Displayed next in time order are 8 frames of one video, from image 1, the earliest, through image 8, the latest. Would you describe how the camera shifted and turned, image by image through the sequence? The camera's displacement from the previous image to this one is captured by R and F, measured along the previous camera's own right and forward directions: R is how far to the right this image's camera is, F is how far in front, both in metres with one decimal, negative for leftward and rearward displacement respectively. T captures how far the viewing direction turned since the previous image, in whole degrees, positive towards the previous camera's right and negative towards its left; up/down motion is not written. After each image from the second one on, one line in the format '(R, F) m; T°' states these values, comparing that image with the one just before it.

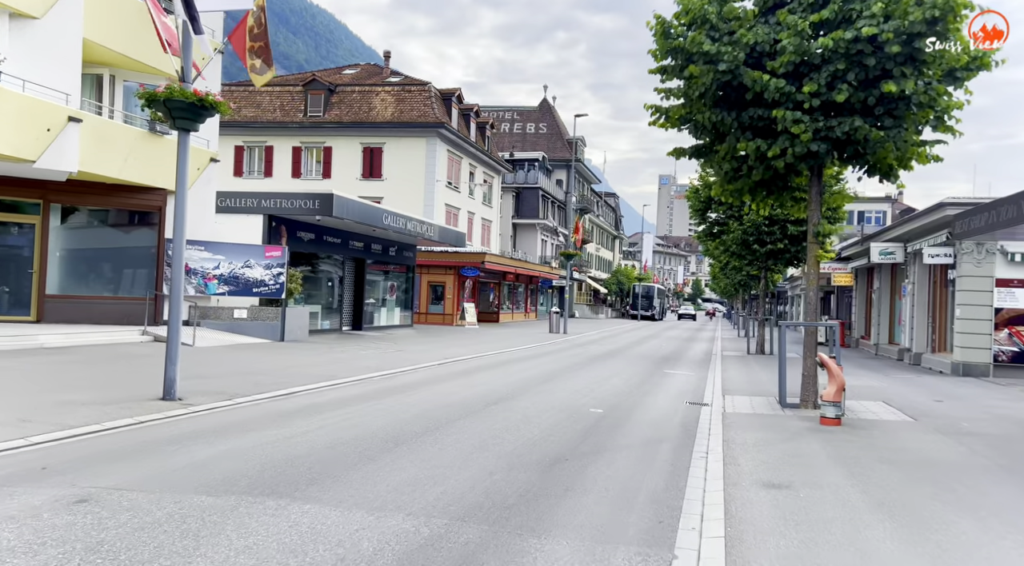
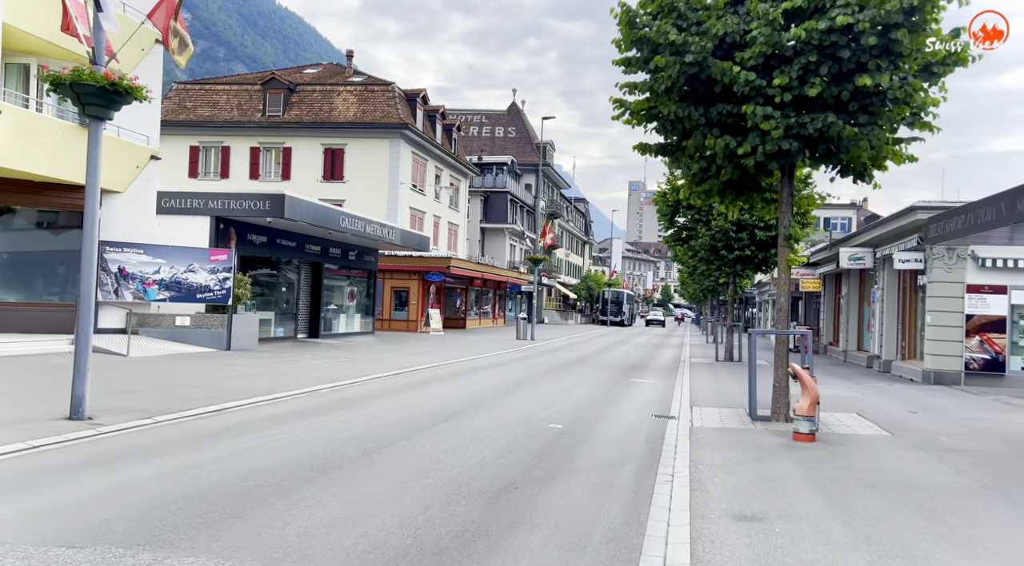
(+0.2, +0.8) m; +2°
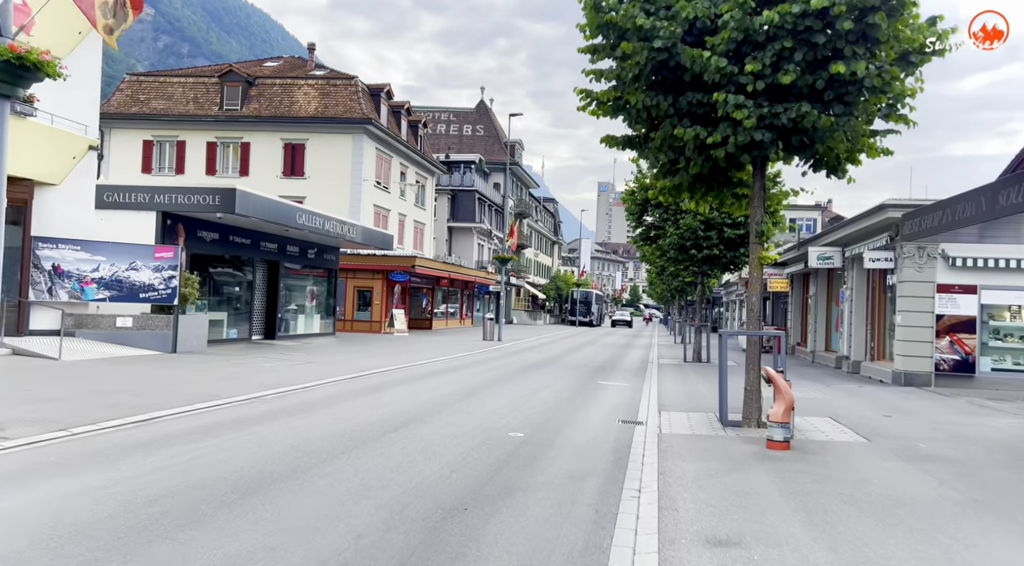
(+0.1, +0.7) m; +2°
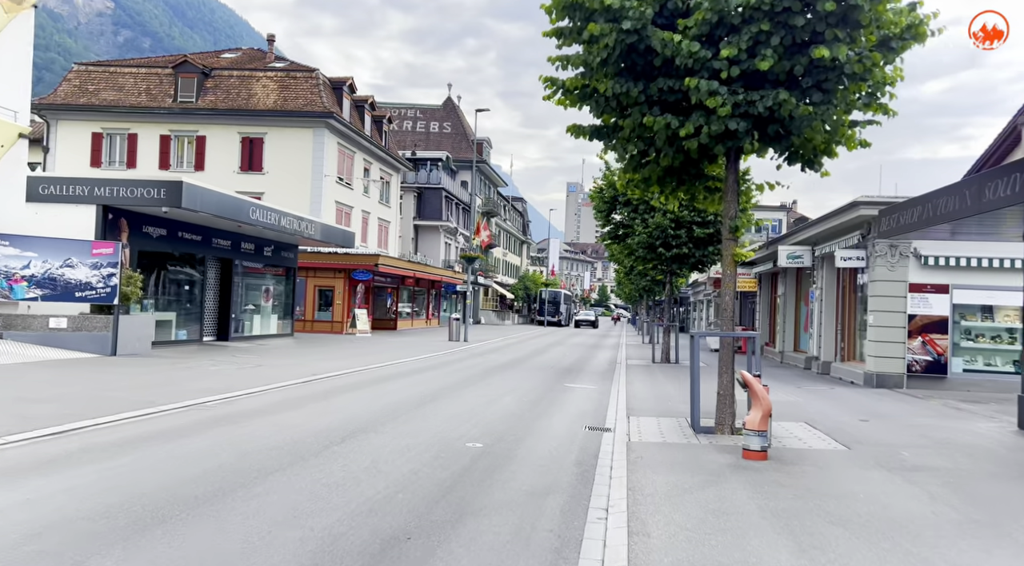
(+0.1, +0.8) m; +2°
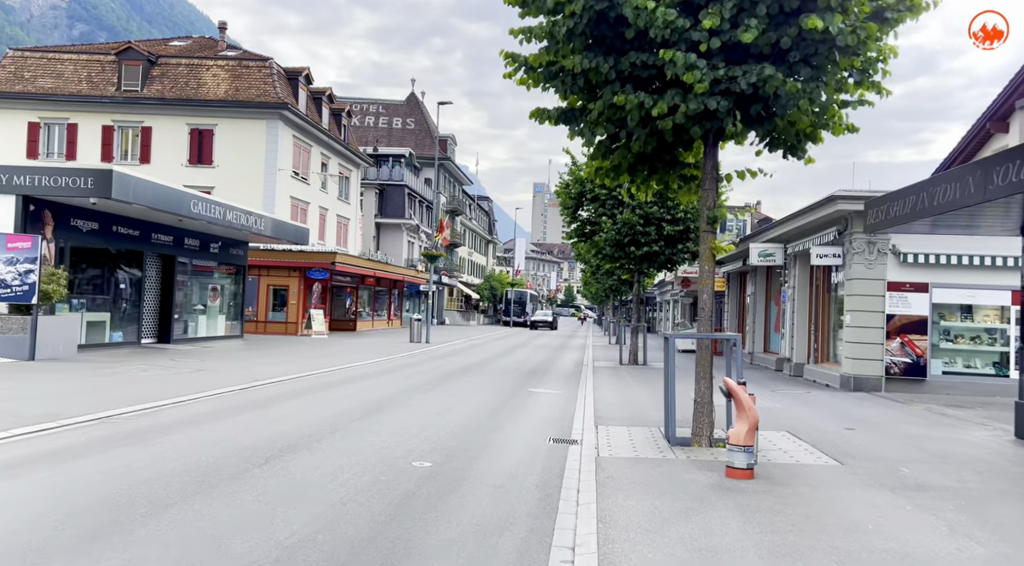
(+0.1, +1.2) m; +2°
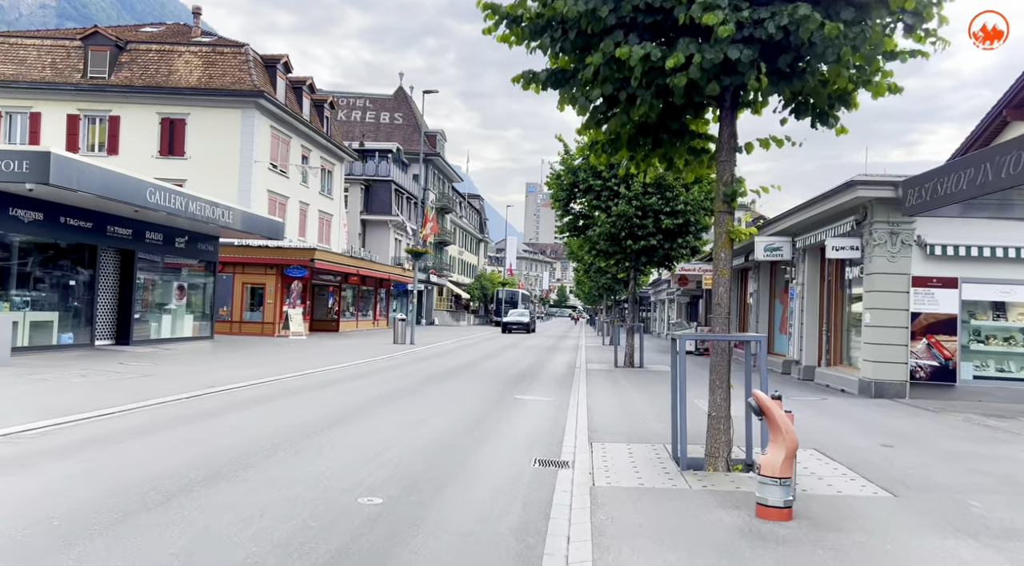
(+0.2, +1.7) m; 0°
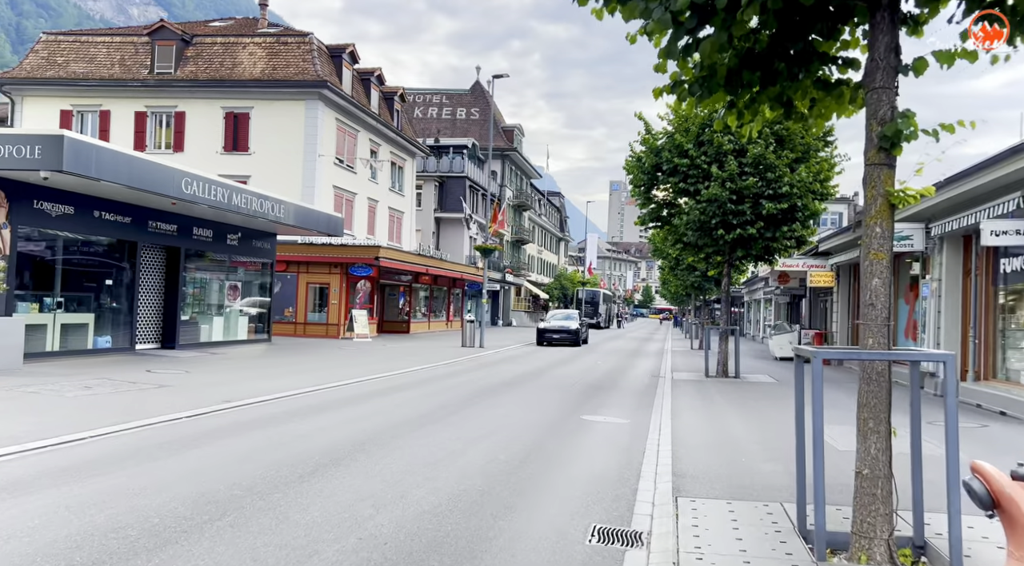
(+0.2, +2.5) m; -6°
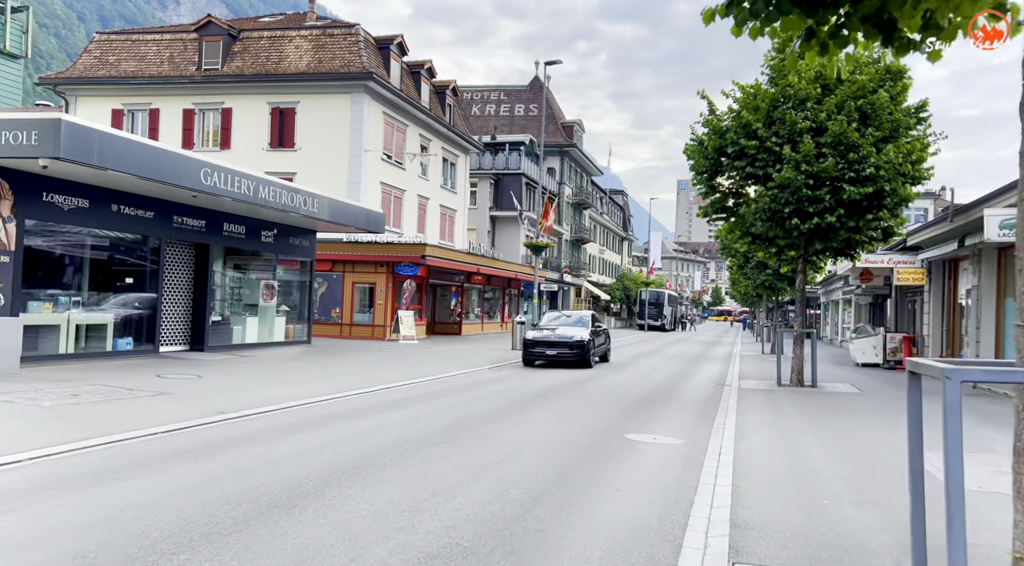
(+0.4, +1.7) m; -5°
